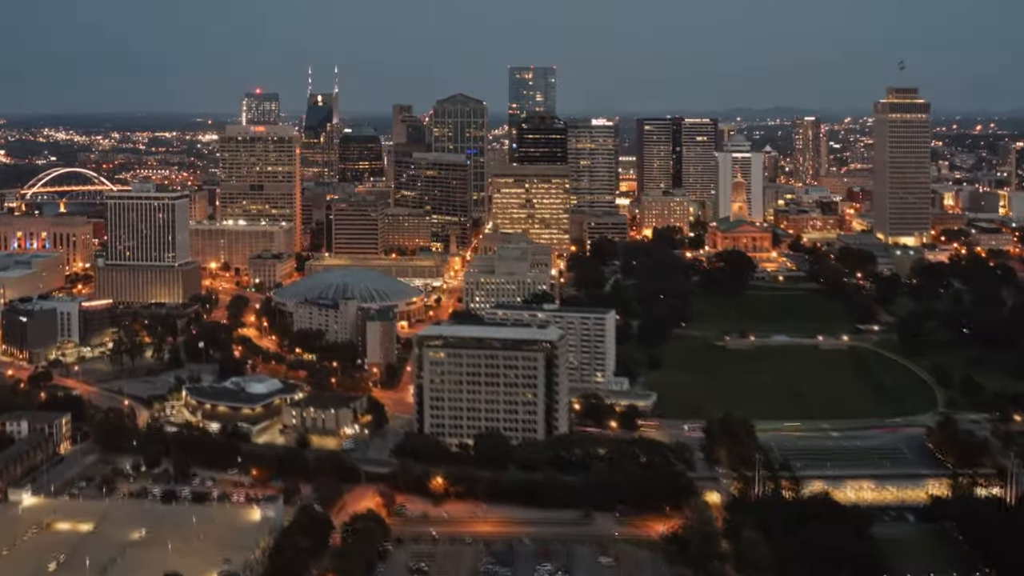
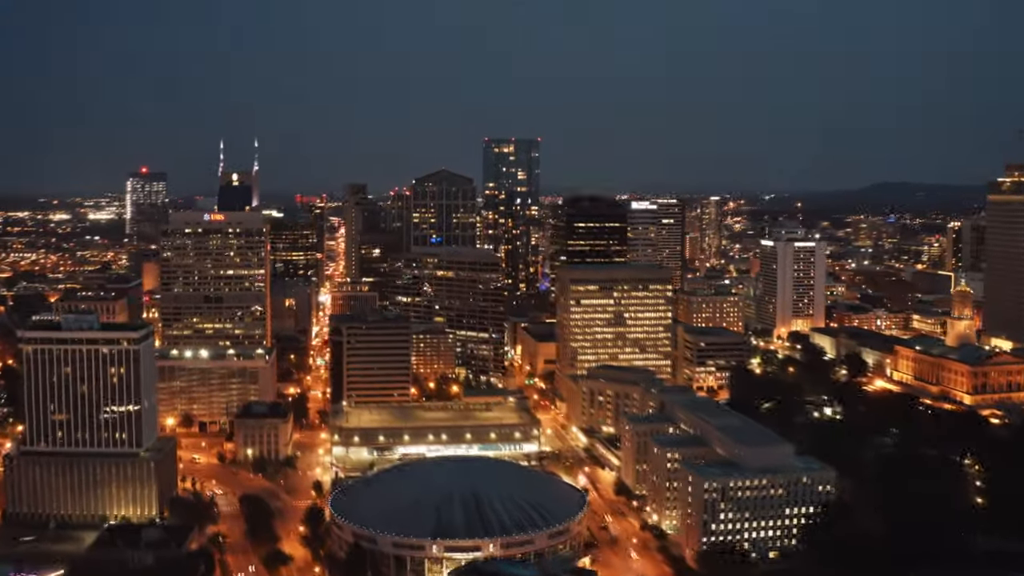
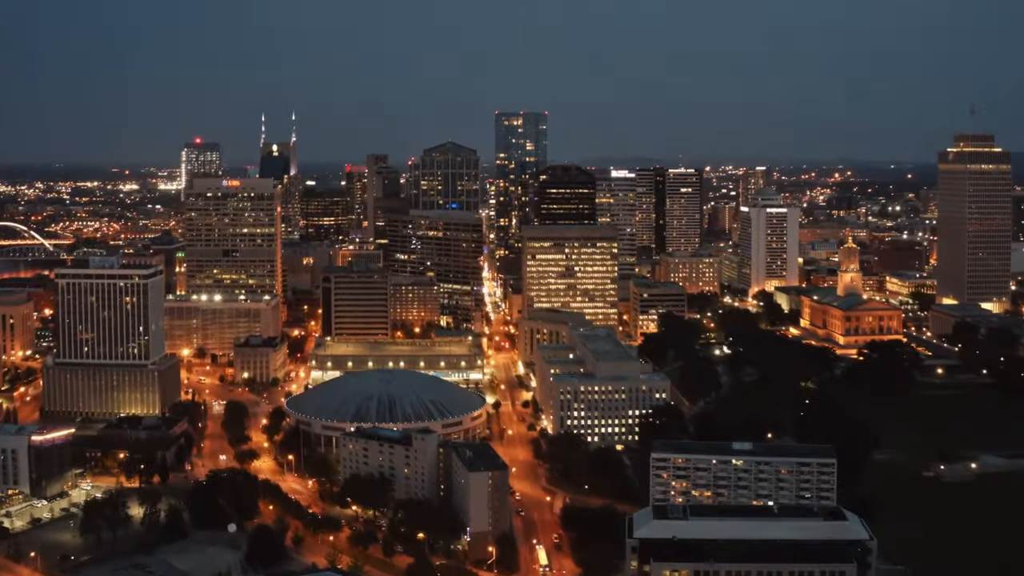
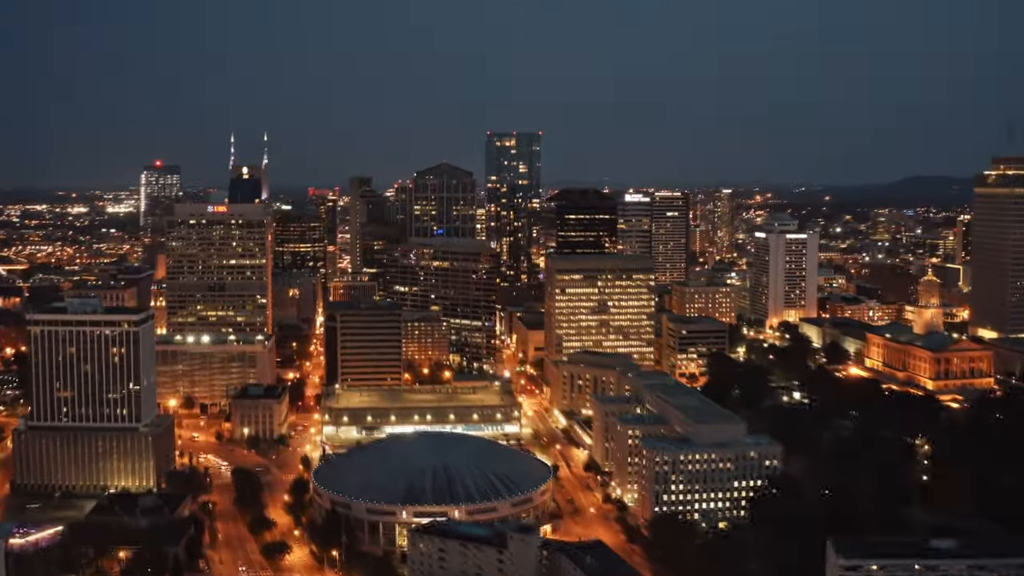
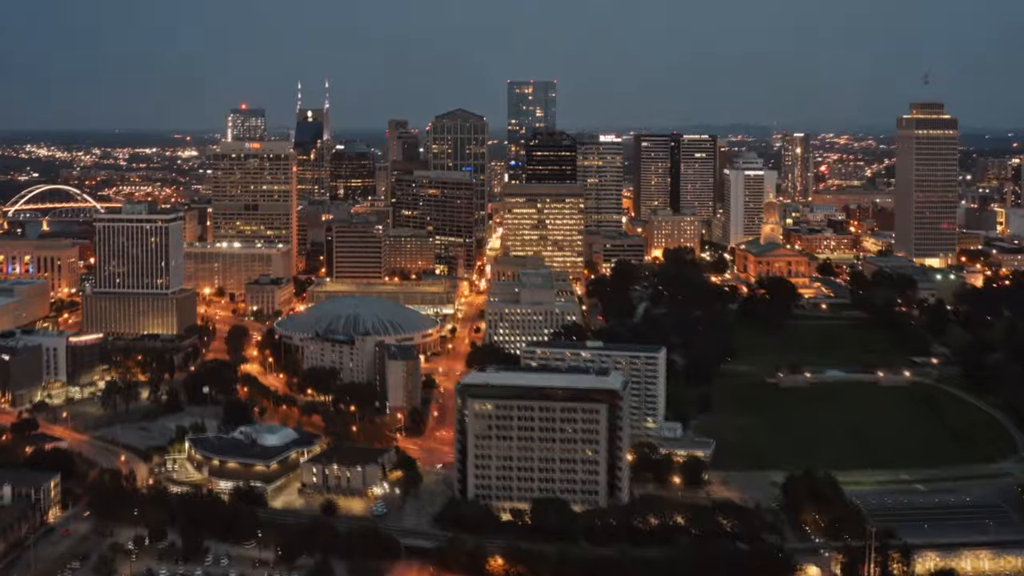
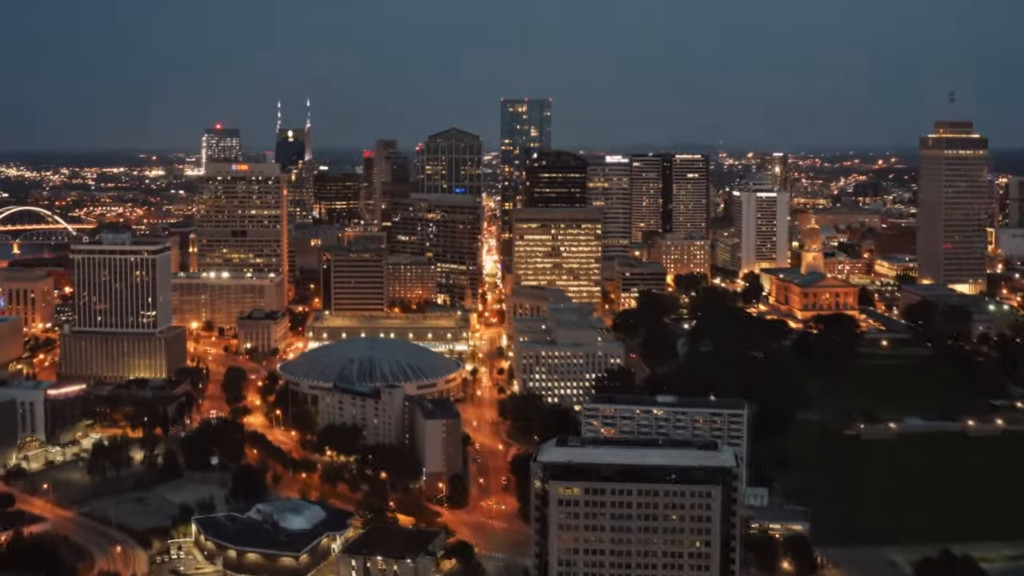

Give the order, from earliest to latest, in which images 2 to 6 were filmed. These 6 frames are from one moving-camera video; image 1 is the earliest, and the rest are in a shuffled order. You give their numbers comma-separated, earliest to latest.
5, 6, 3, 4, 2
